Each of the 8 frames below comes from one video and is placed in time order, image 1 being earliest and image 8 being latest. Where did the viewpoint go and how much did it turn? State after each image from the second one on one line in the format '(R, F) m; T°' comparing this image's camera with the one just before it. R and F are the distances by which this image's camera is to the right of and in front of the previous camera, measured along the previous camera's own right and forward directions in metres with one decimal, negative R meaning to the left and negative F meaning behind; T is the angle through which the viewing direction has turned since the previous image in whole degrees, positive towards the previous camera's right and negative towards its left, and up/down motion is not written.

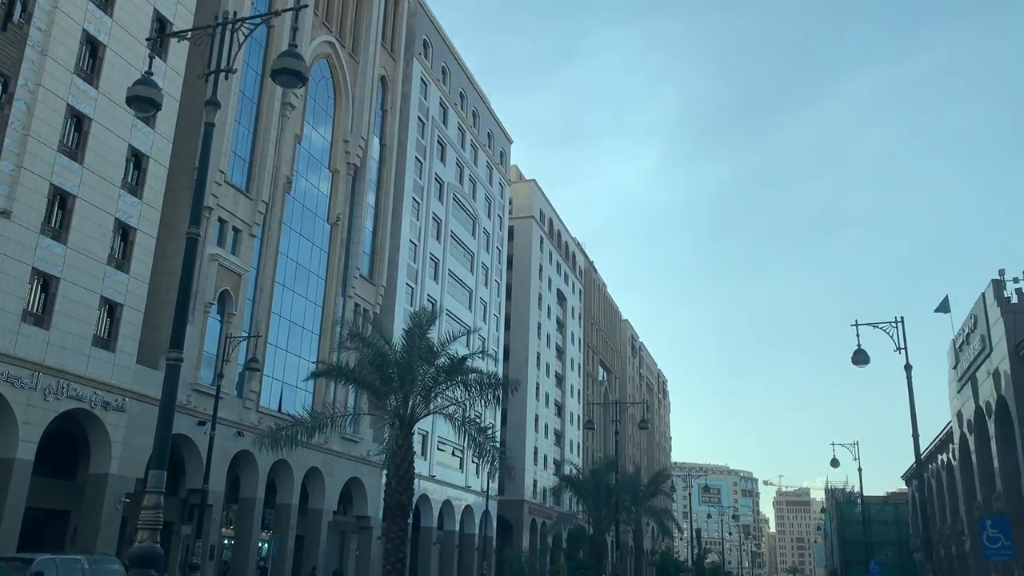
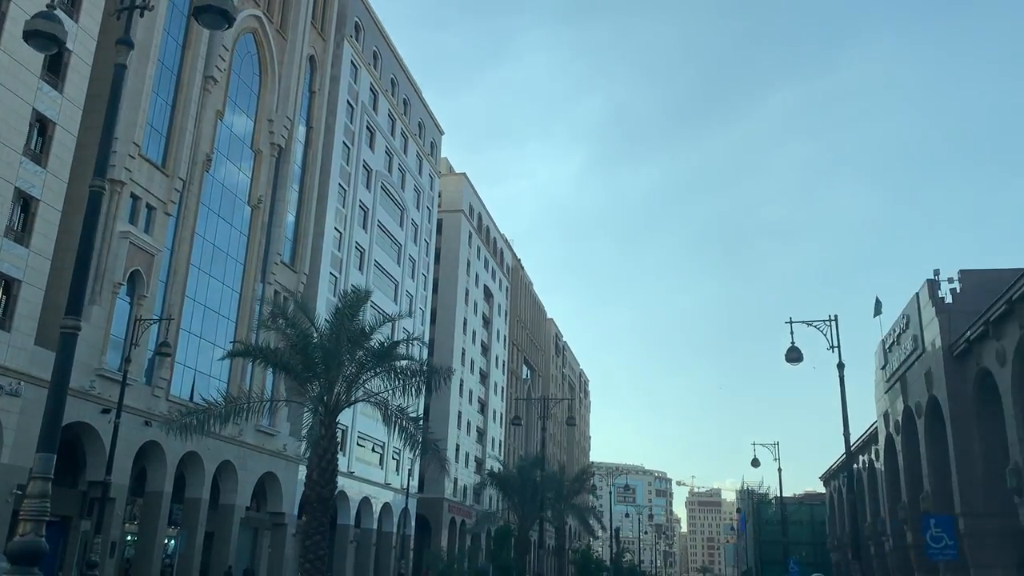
(-0.3, +1.2) m; +5°
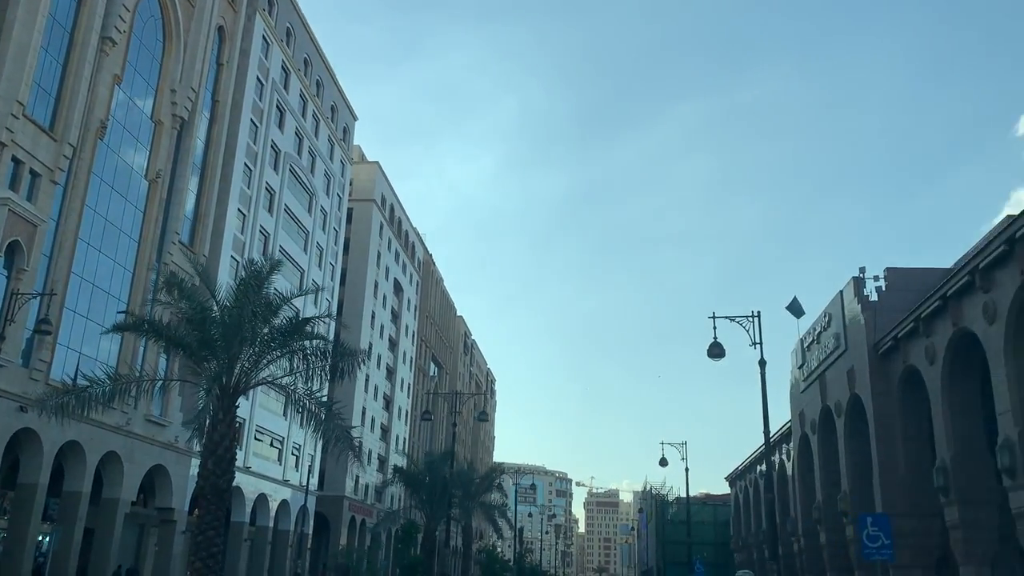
(-0.4, +1.5) m; +6°
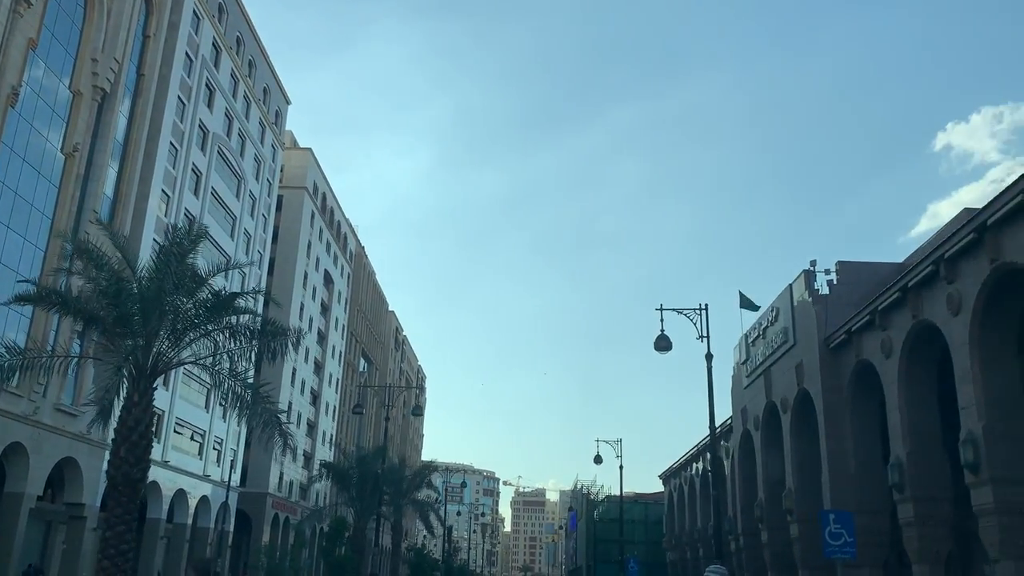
(-0.3, +1.3) m; +4°
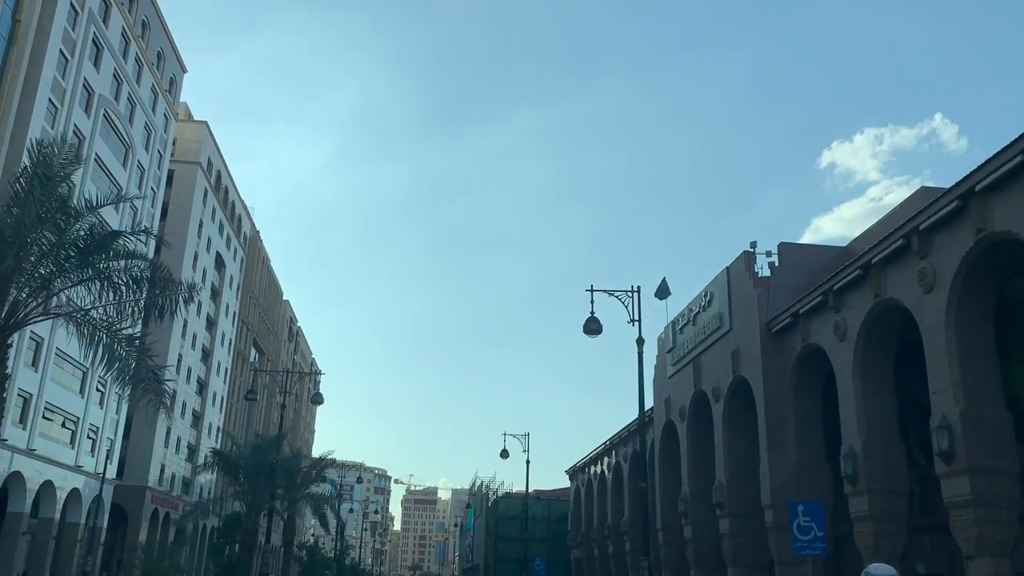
(-0.6, +2.3) m; +7°
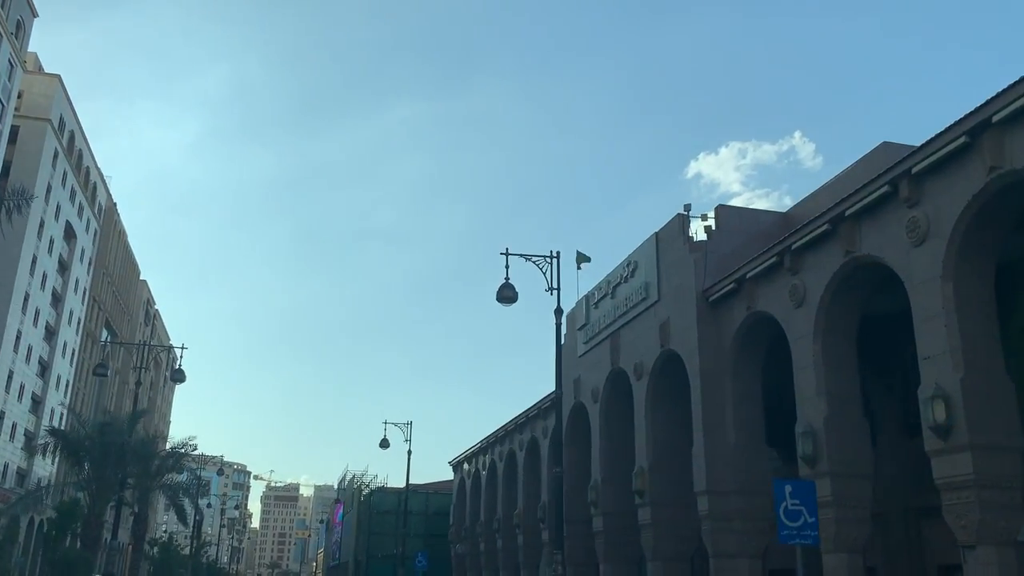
(-0.8, +3.0) m; +8°
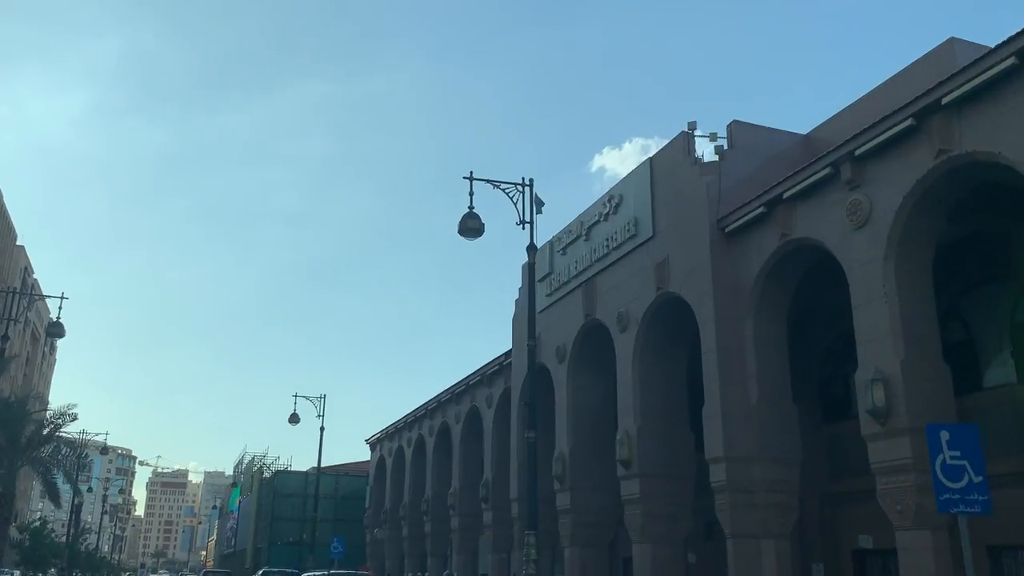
(-1.4, +4.0) m; +6°
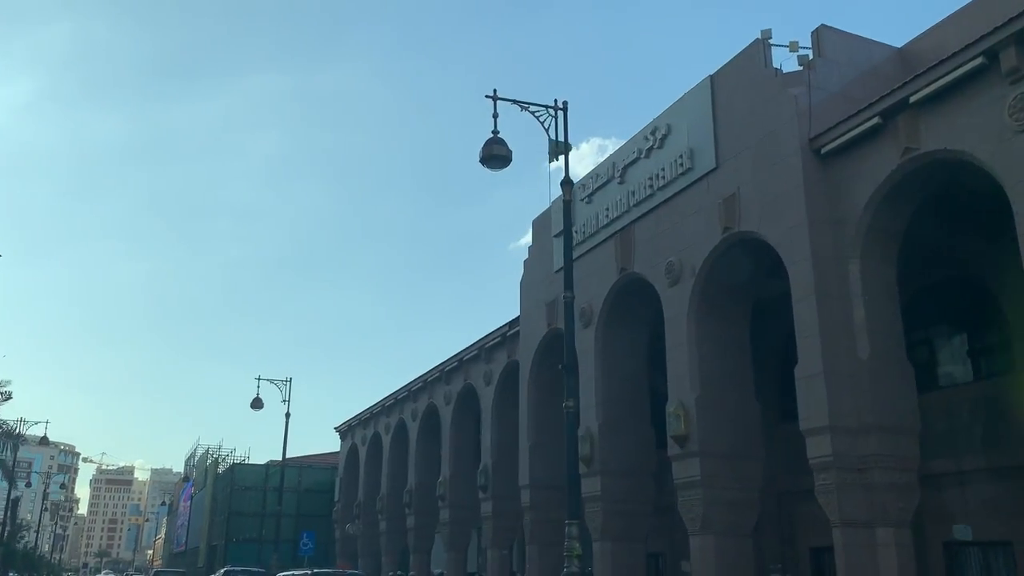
(-1.4, +3.4) m; +3°
